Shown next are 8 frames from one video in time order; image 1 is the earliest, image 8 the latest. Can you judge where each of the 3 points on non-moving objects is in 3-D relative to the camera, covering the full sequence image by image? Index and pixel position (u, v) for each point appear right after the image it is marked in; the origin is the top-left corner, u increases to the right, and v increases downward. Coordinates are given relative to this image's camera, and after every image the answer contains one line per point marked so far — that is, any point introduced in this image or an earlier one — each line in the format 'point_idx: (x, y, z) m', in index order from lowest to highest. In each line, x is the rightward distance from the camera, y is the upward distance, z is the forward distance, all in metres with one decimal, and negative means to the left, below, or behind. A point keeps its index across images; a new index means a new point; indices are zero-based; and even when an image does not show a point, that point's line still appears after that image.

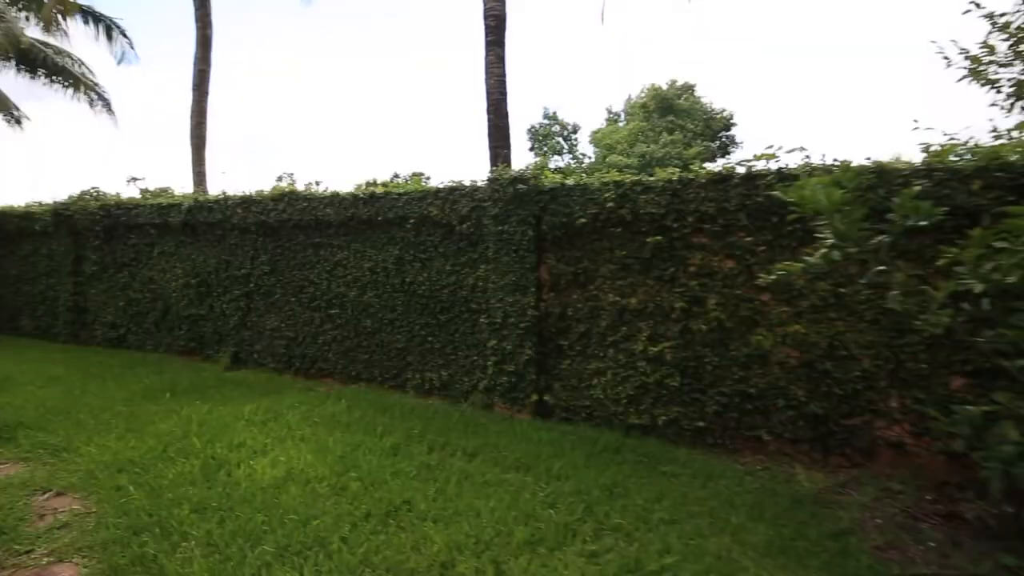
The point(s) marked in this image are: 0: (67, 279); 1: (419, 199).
0: (-8.0, +0.2, +9.3) m
1: (-1.1, +1.0, +5.9) m
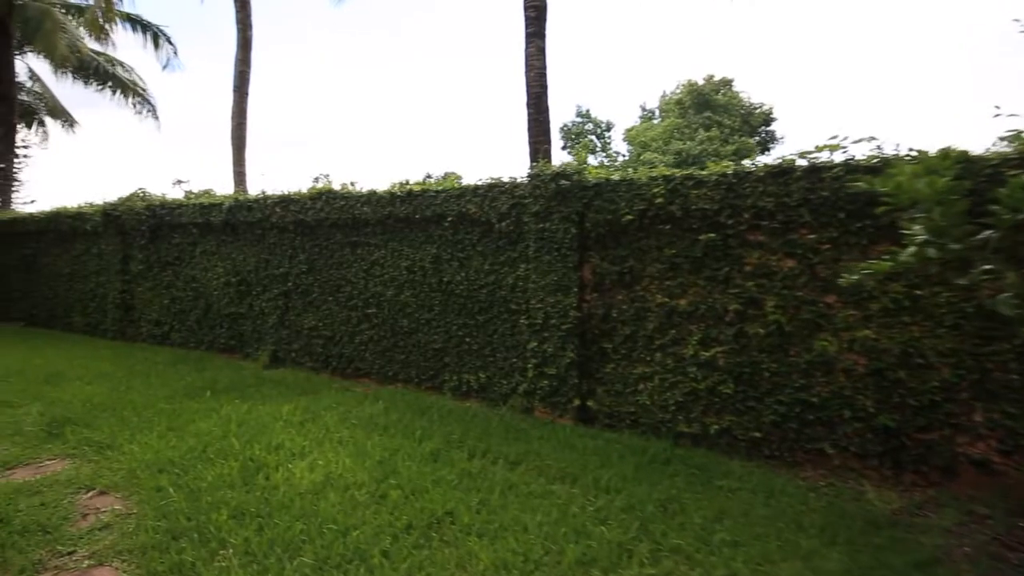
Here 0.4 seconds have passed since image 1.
0: (-7.4, +0.2, +9.5) m
1: (-0.6, +1.0, +5.7) m
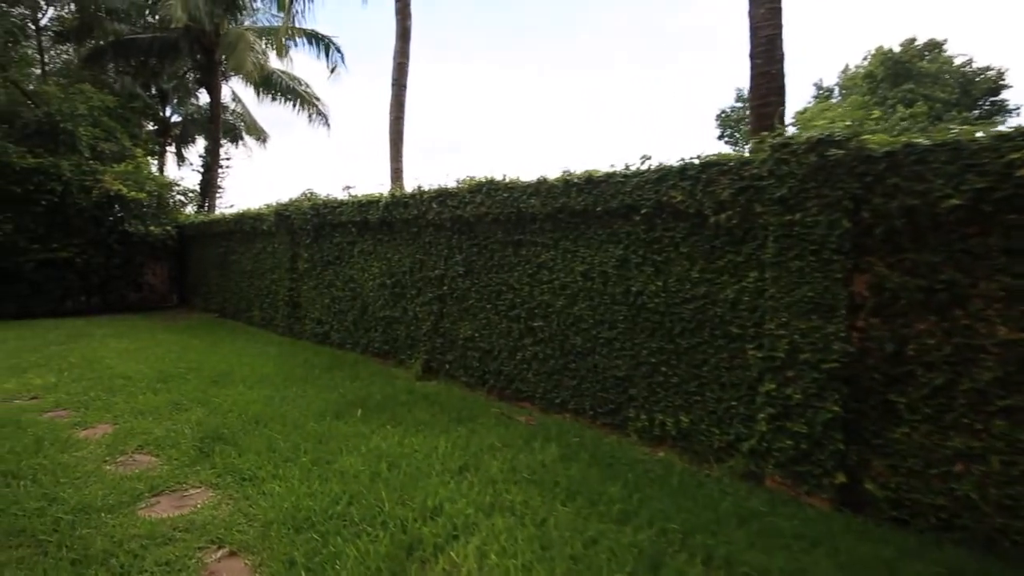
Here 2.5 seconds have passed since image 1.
0: (-4.3, +0.3, +9.8) m
1: (+1.2, +0.9, +4.4) m
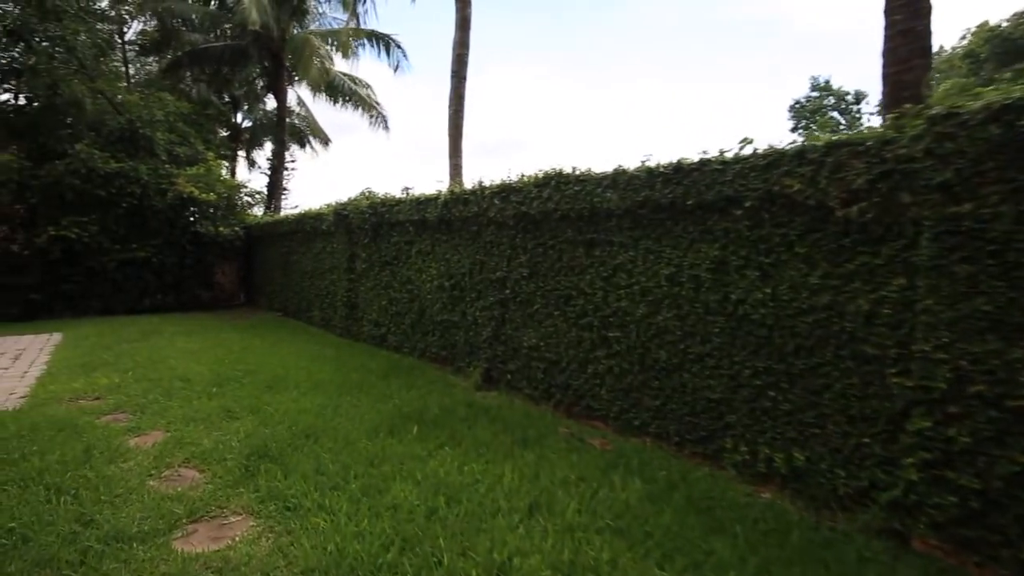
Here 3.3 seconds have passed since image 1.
0: (-3.2, +0.2, +9.6) m
1: (+1.8, +0.9, +3.6) m
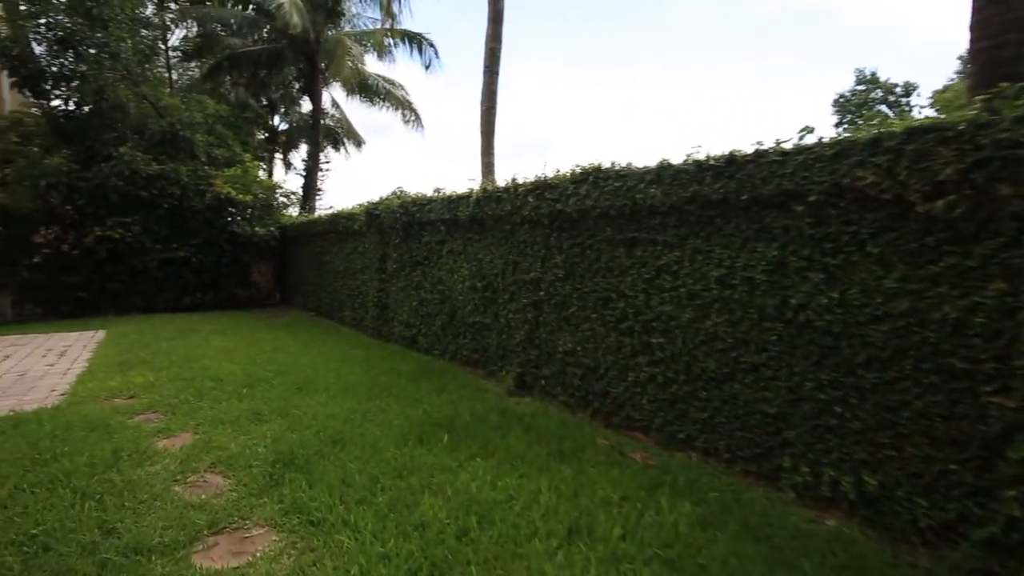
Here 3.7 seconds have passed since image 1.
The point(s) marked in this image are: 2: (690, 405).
0: (-2.5, +0.2, +9.5) m
1: (+2.0, +0.8, +3.3) m
2: (+1.5, -1.0, +4.2) m
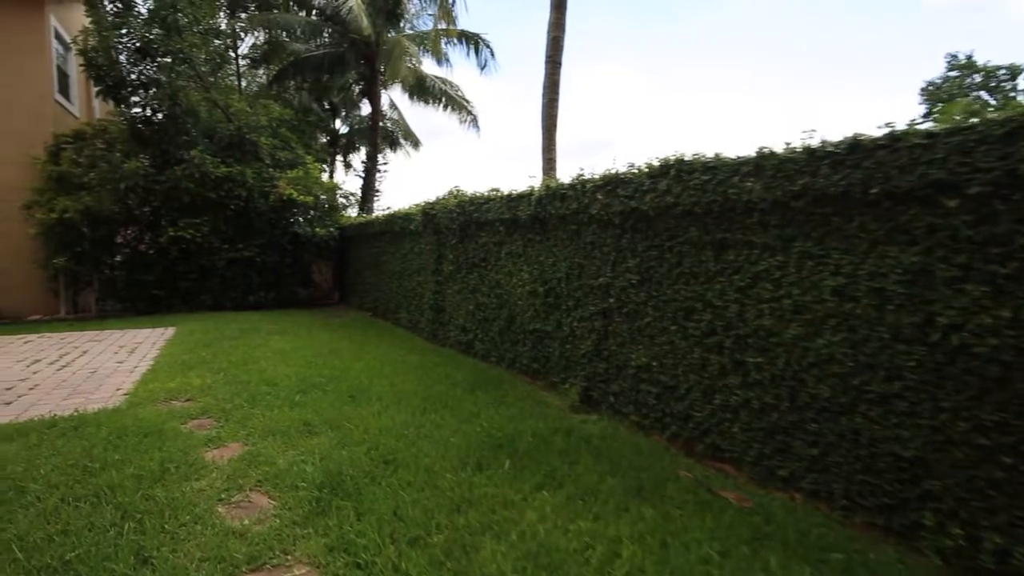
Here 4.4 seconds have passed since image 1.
0: (-1.5, +0.2, +9.3) m
1: (+2.5, +0.7, +2.6) m
2: (+2.0, -1.0, +3.6) m
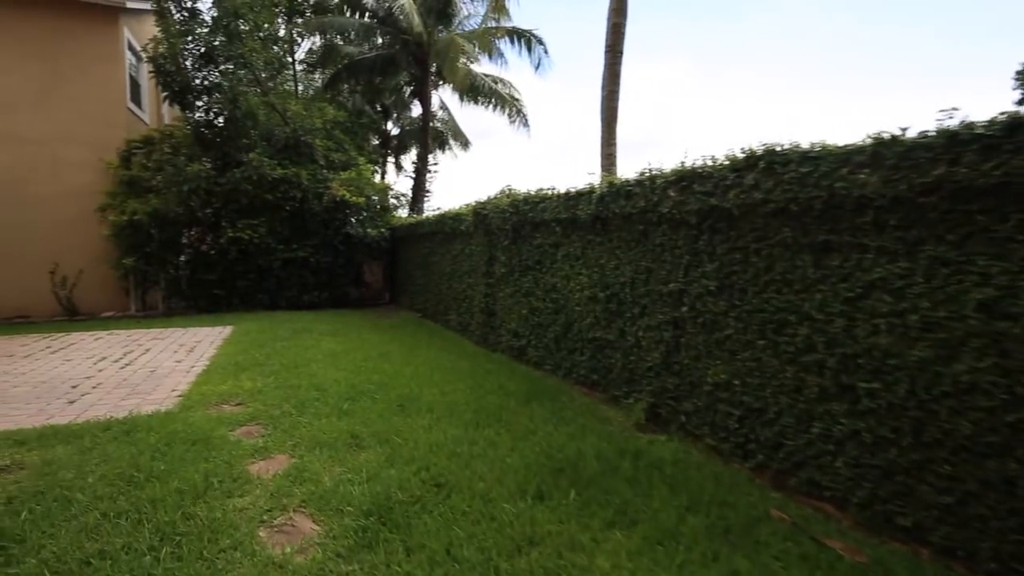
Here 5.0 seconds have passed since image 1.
0: (-0.5, +0.2, +8.9) m
1: (+2.8, +0.7, +1.9) m
2: (+2.4, -1.1, +3.0) m
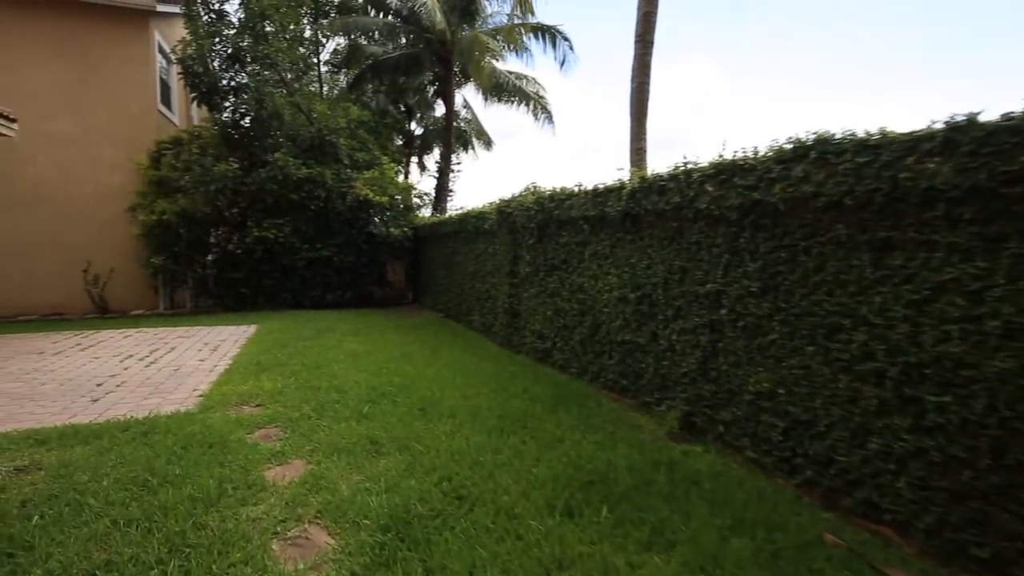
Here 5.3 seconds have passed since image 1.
0: (-0.1, +0.2, +8.7) m
1: (+2.9, +0.7, +1.6) m
2: (+2.5, -1.1, +2.6) m
